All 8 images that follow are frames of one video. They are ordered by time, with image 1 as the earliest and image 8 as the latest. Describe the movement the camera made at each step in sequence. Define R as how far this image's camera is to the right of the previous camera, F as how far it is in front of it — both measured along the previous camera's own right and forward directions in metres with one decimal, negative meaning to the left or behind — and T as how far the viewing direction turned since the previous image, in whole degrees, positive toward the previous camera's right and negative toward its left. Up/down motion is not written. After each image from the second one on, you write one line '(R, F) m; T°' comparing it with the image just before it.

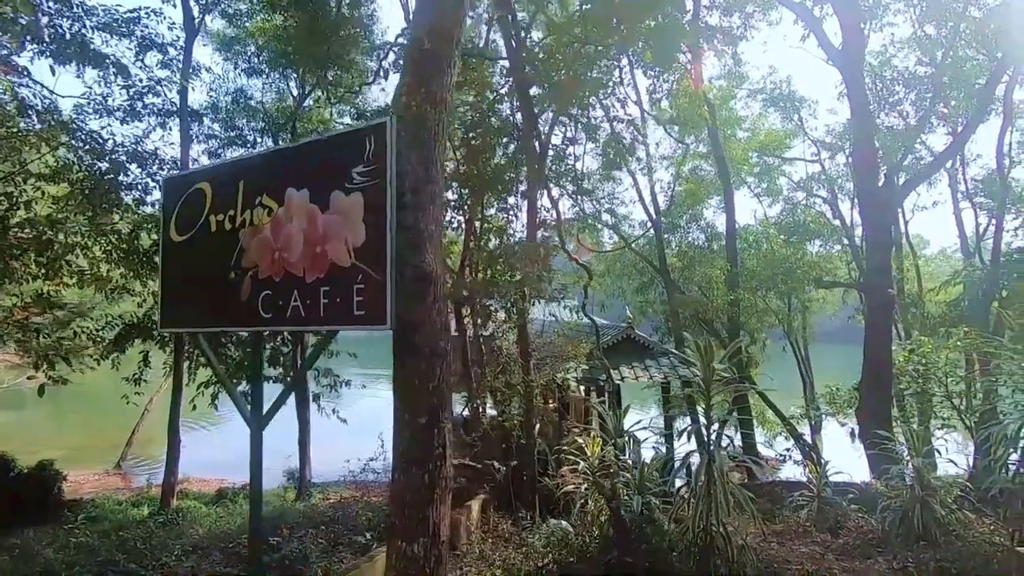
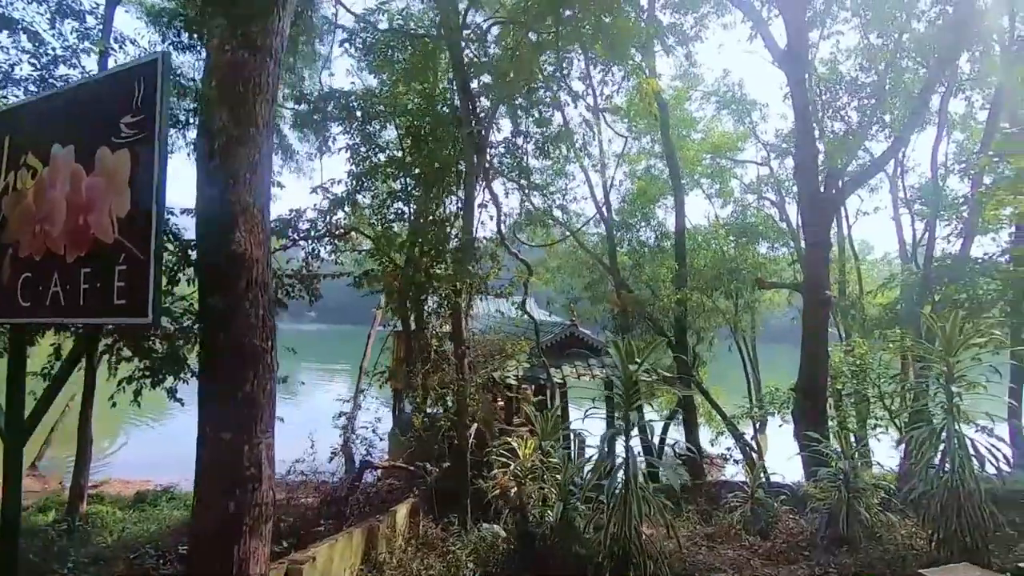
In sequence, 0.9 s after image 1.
(+0.2, +0.2) m; +4°
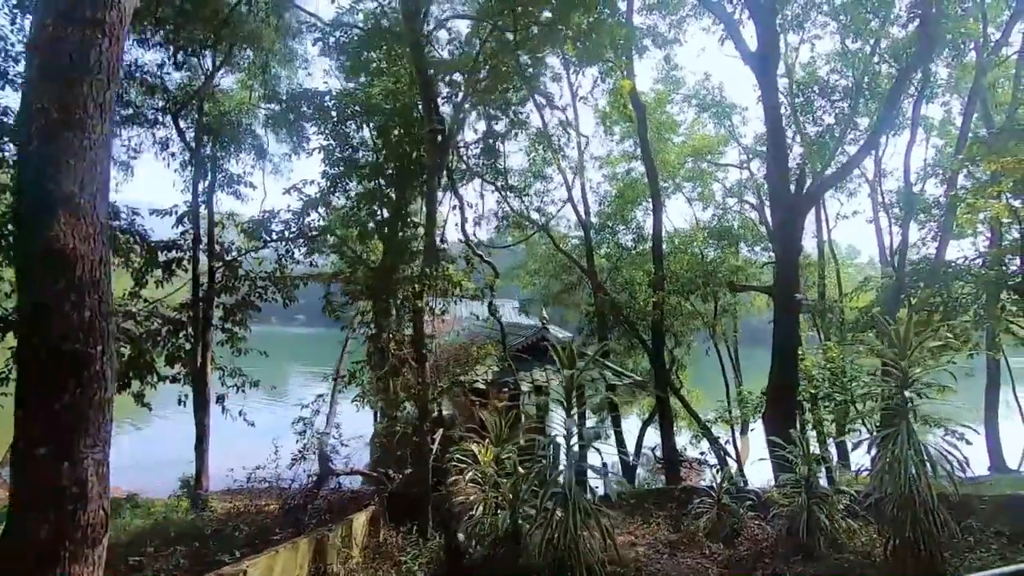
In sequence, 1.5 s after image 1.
(+0.2, +0.1) m; +1°
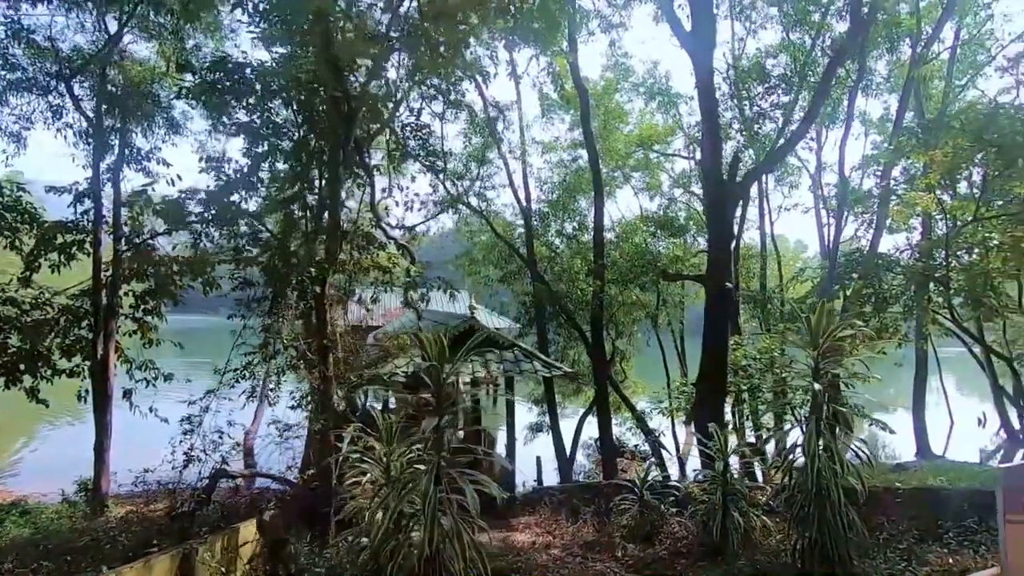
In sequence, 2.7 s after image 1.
(+0.4, +0.3) m; +4°
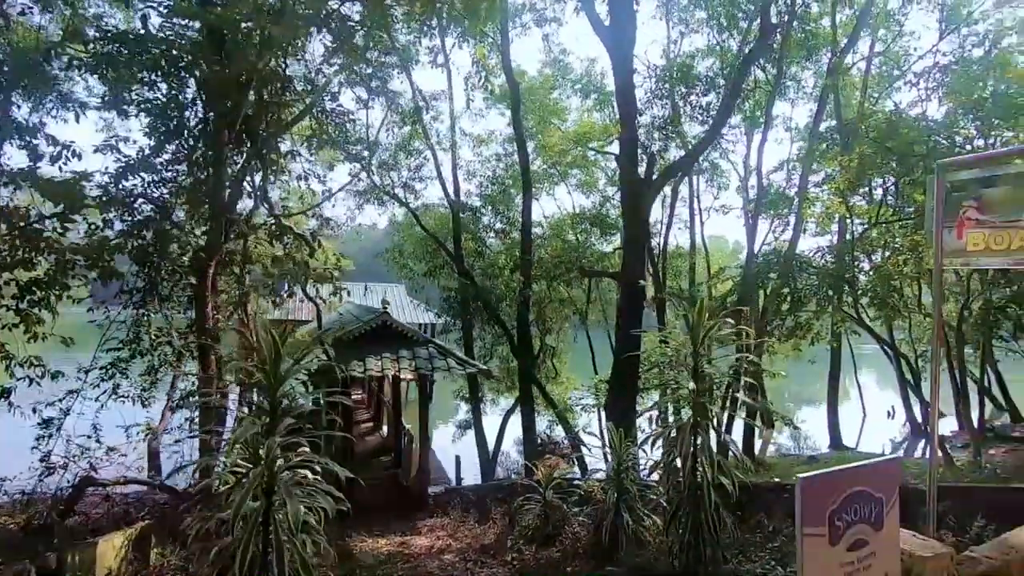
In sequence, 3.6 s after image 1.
(+0.4, +0.1) m; +5°
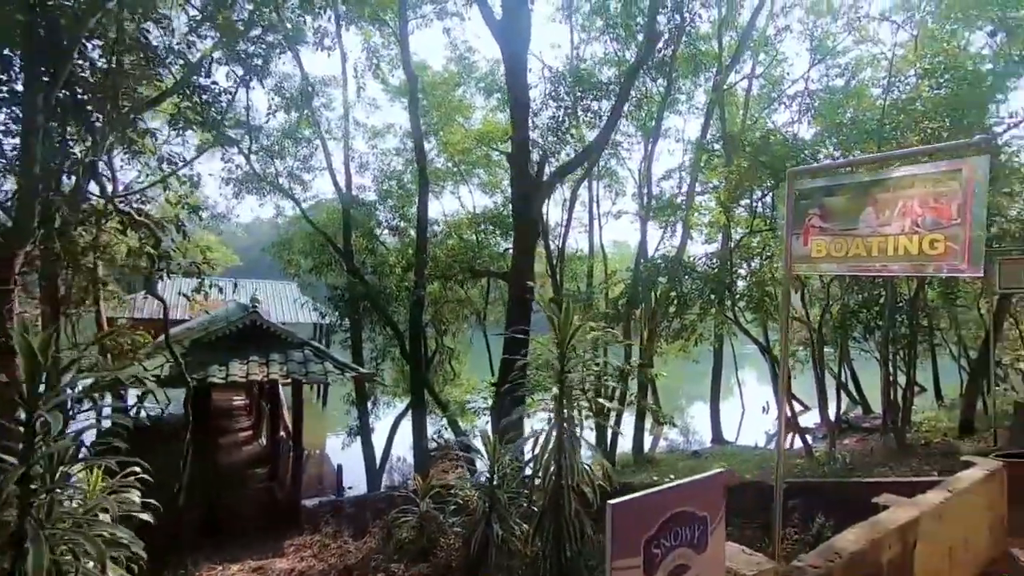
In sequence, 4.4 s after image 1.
(+0.2, +0.2) m; +9°
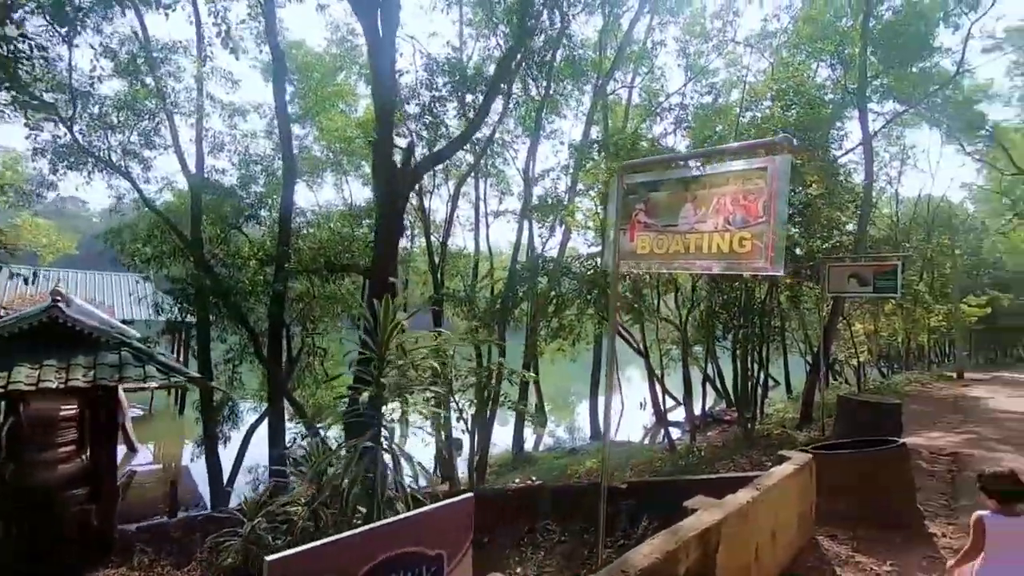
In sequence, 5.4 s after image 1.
(+0.3, +0.2) m; +11°
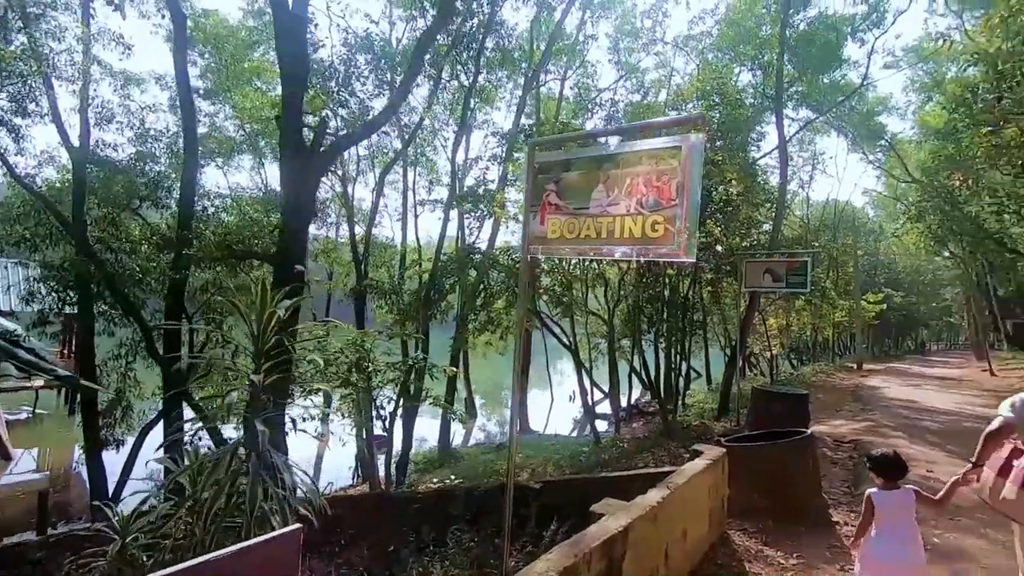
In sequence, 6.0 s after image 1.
(+0.1, +0.2) m; +7°
